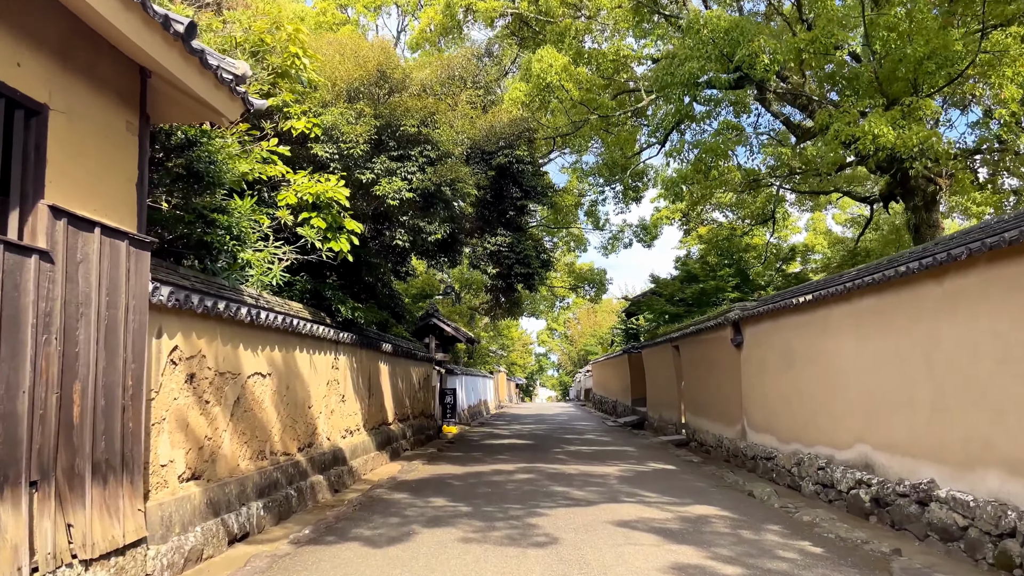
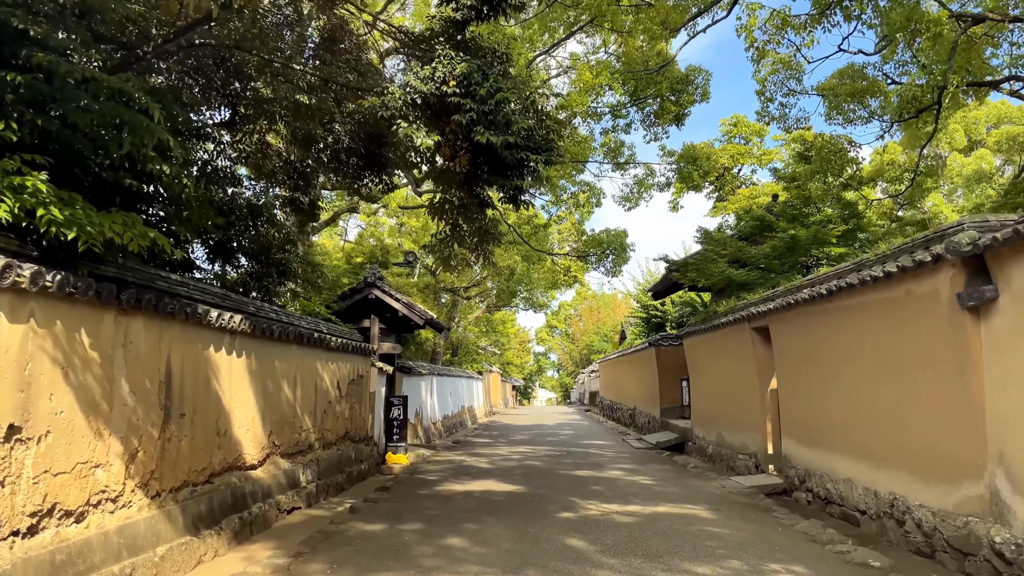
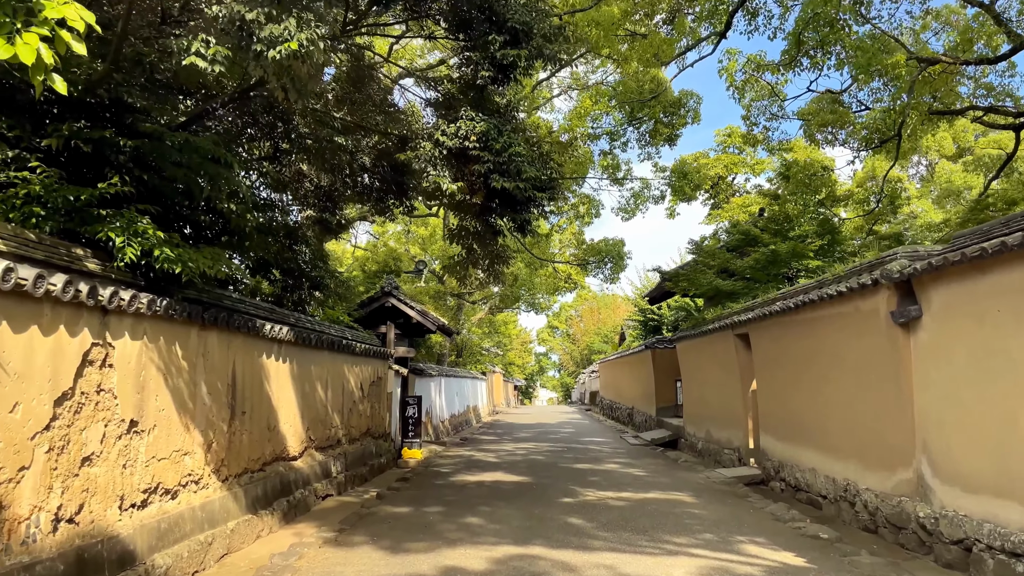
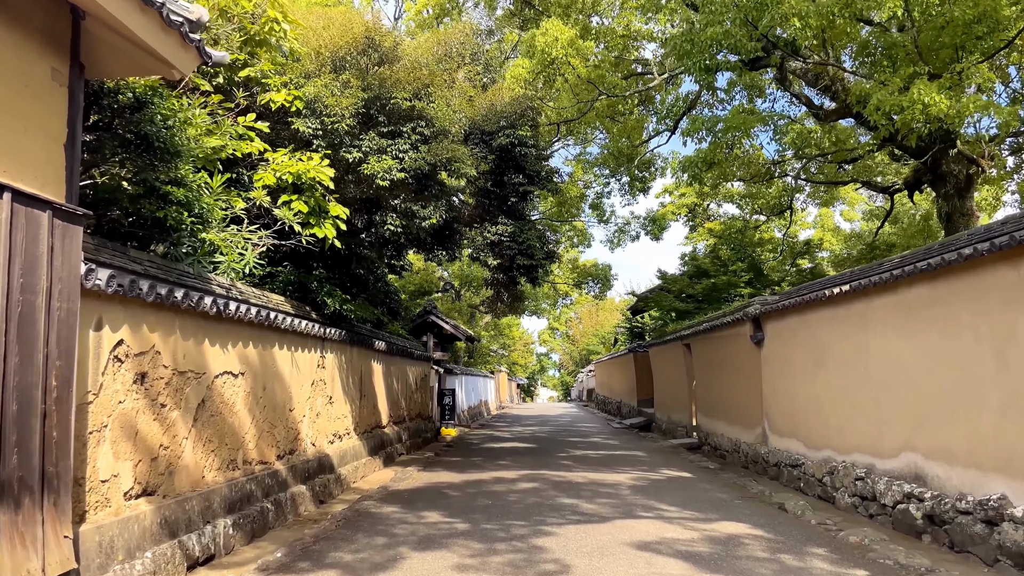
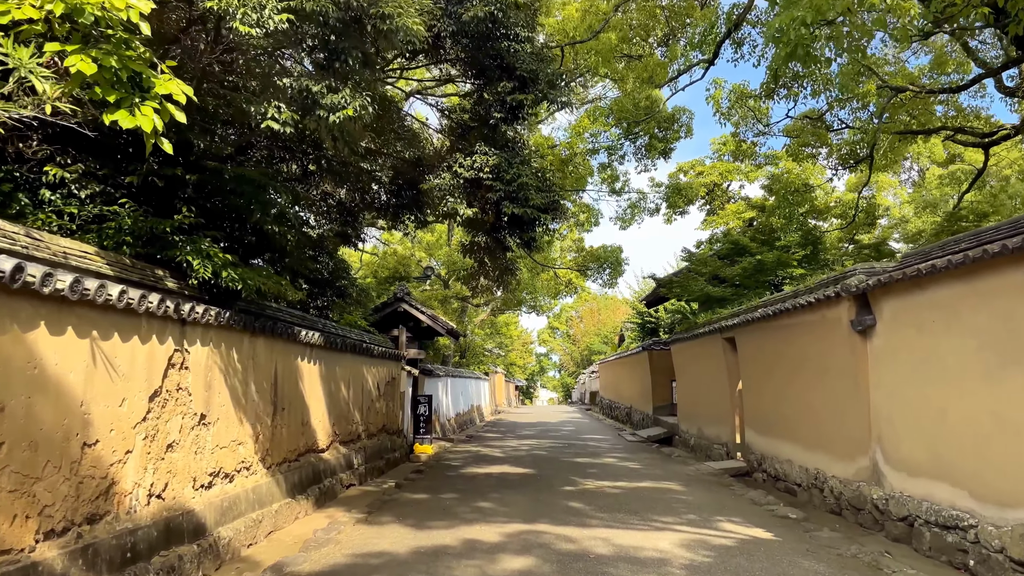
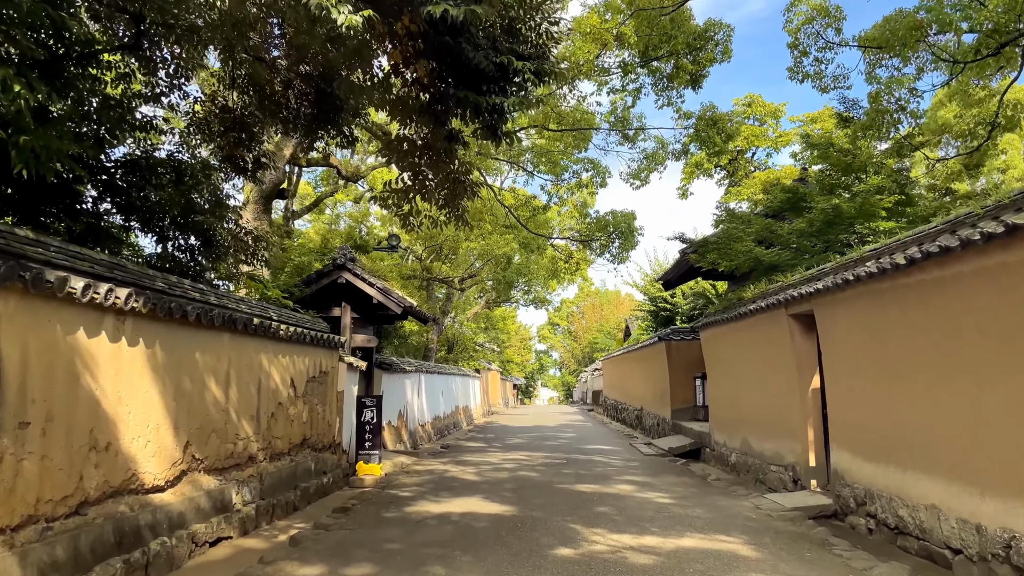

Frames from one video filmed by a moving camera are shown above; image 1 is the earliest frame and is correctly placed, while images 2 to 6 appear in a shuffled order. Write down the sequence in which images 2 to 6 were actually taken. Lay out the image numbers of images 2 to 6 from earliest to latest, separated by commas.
4, 5, 3, 2, 6
